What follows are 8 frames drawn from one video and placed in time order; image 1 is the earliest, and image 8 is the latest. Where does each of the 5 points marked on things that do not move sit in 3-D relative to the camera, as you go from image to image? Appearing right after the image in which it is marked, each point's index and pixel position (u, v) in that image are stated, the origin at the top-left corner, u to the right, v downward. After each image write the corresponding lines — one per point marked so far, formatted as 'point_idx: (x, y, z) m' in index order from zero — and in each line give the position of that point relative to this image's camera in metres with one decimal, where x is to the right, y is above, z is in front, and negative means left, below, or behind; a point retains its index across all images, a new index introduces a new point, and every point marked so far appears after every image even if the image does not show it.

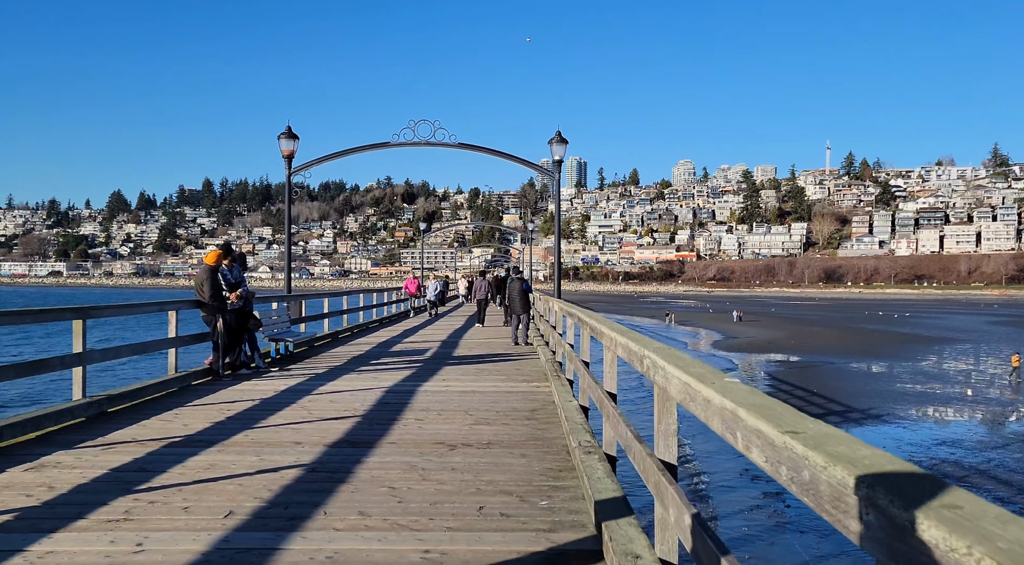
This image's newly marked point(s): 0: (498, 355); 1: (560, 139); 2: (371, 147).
0: (-0.1, -0.8, +8.6) m
1: (+0.6, +1.7, +9.5) m
2: (-1.7, +1.7, +10.2) m
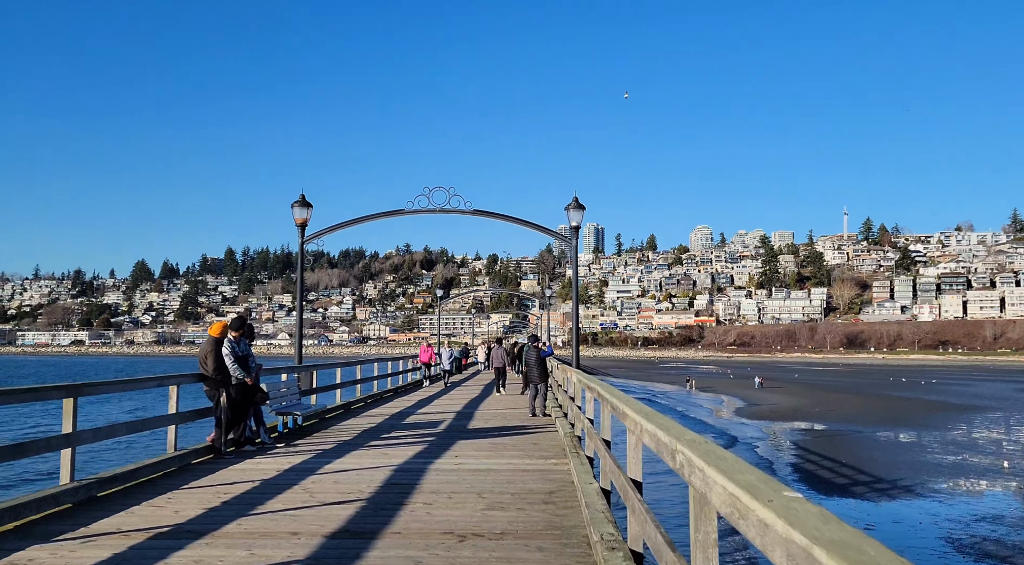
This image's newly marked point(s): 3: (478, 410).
0: (0.0, -1.5, +8.2) m
1: (+0.7, +0.9, +9.4) m
2: (-1.5, +0.8, +10.1) m
3: (-0.4, -1.6, +10.7) m
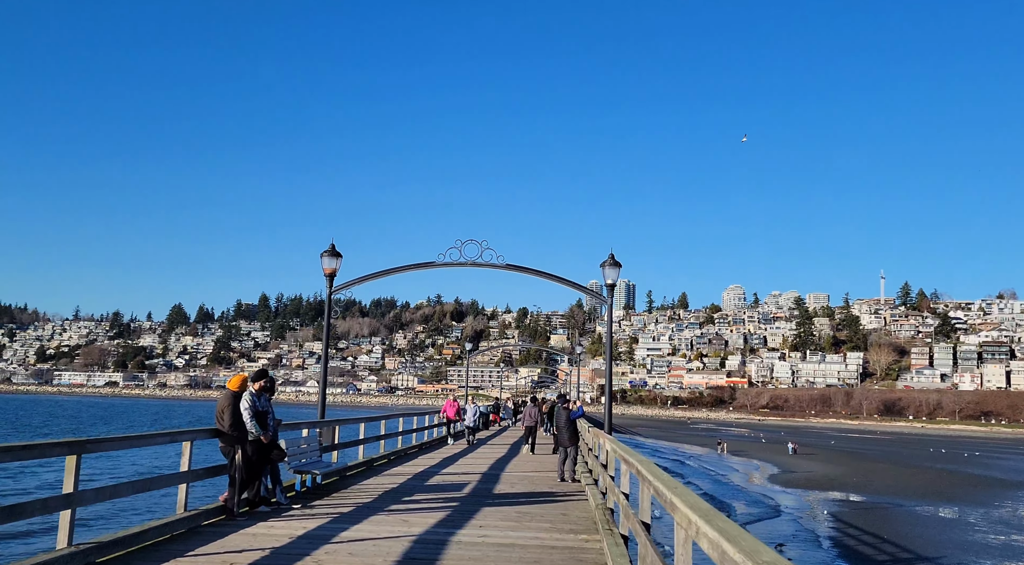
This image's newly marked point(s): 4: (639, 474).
0: (+0.3, -2.0, +7.8) m
1: (+1.1, +0.2, +9.1) m
2: (-1.1, +0.2, +9.9) m
3: (-0.1, -2.3, +10.3) m
4: (+0.6, -1.0, +4.2) m
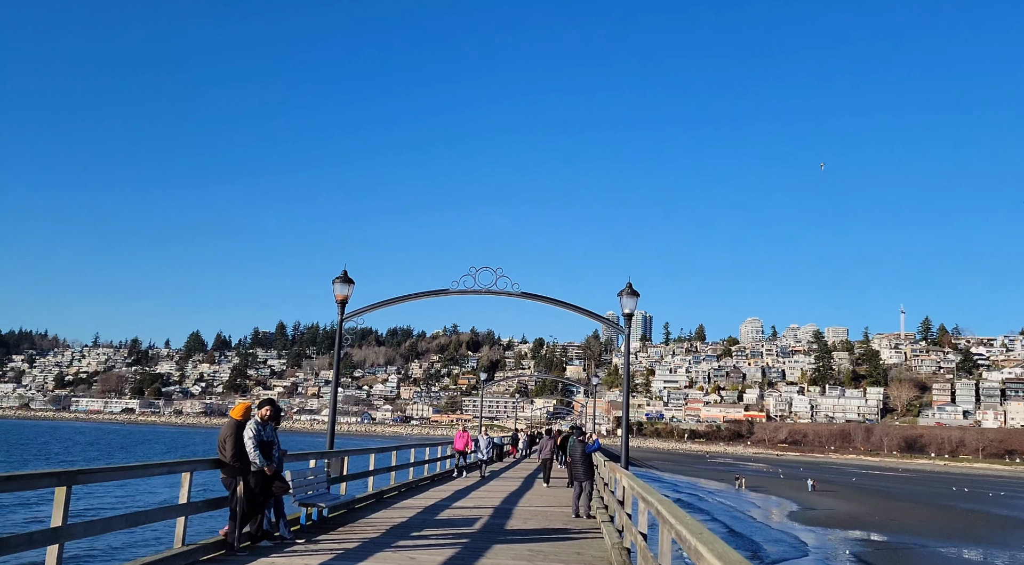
0: (+0.4, -2.3, +7.5) m
1: (+1.3, -0.1, +8.9) m
2: (-1.0, -0.2, +9.7) m
3: (+0.1, -2.7, +10.0) m
4: (+0.7, -1.1, +3.9) m
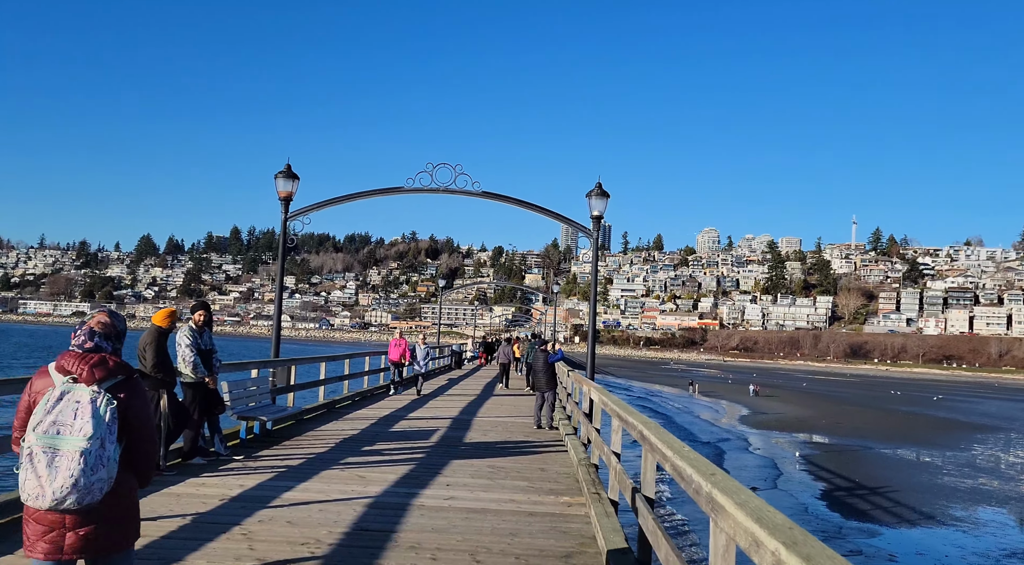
0: (0.0, -1.4, +7.1) m
1: (+0.9, +0.9, +8.2) m
2: (-1.4, +1.0, +9.0) m
3: (-0.4, -1.5, +9.6) m
4: (+0.5, -0.6, +3.4) m
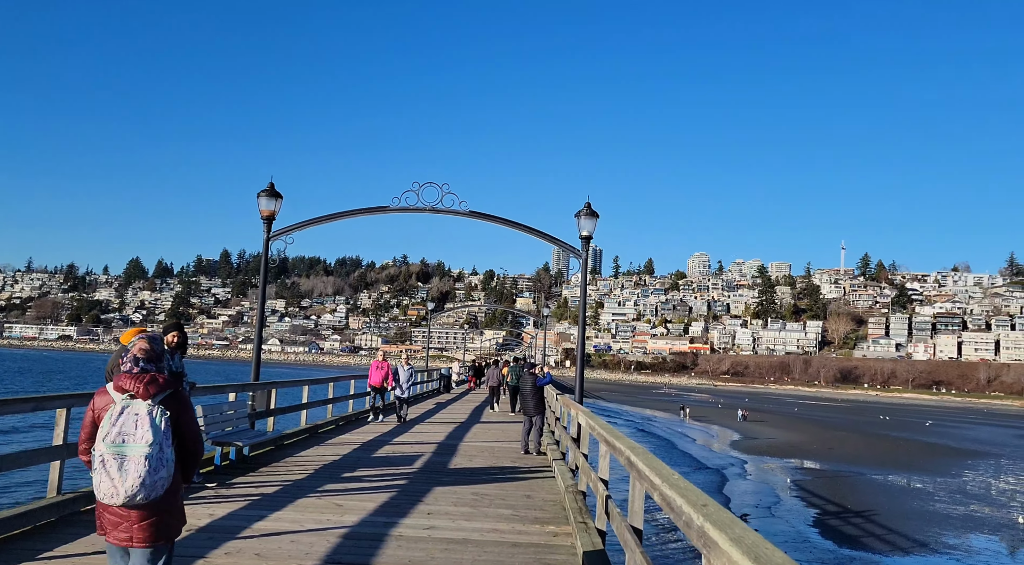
0: (-0.1, -1.6, +6.9) m
1: (+0.8, +0.7, +8.1) m
2: (-1.5, +0.7, +8.9) m
3: (-0.6, -1.8, +9.4) m
4: (+0.5, -0.7, +3.3) m
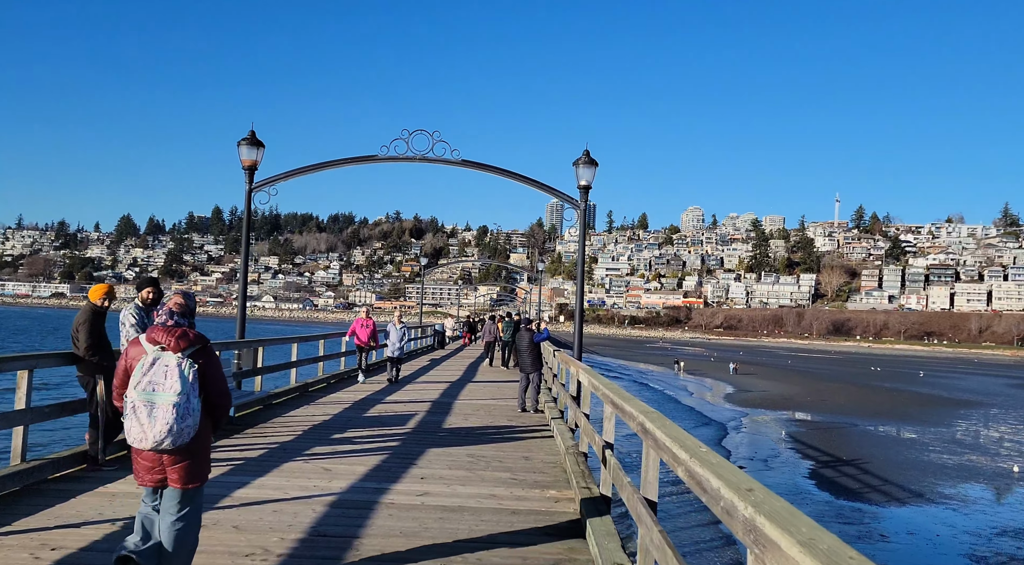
0: (-0.1, -1.2, +6.7) m
1: (+0.7, +1.1, +7.7) m
2: (-1.6, +1.2, +8.5) m
3: (-0.6, -1.3, +9.2) m
4: (+0.5, -0.5, +3.0) m
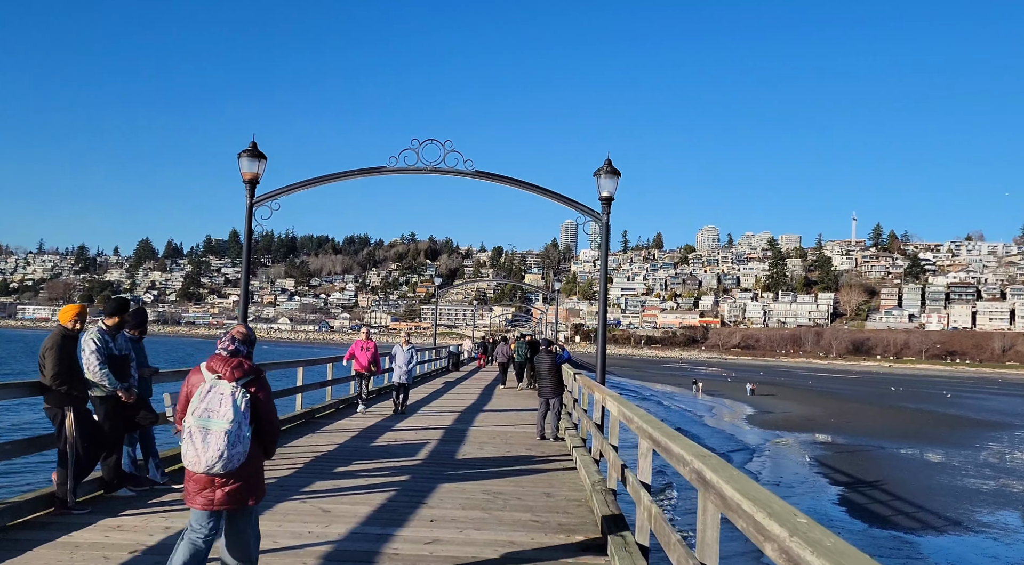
0: (0.0, -1.3, +6.2) m
1: (+0.9, +1.0, +7.3) m
2: (-1.4, +1.0, +8.0) m
3: (-0.4, -1.5, +8.6) m
4: (+0.5, -0.6, +2.5) m
